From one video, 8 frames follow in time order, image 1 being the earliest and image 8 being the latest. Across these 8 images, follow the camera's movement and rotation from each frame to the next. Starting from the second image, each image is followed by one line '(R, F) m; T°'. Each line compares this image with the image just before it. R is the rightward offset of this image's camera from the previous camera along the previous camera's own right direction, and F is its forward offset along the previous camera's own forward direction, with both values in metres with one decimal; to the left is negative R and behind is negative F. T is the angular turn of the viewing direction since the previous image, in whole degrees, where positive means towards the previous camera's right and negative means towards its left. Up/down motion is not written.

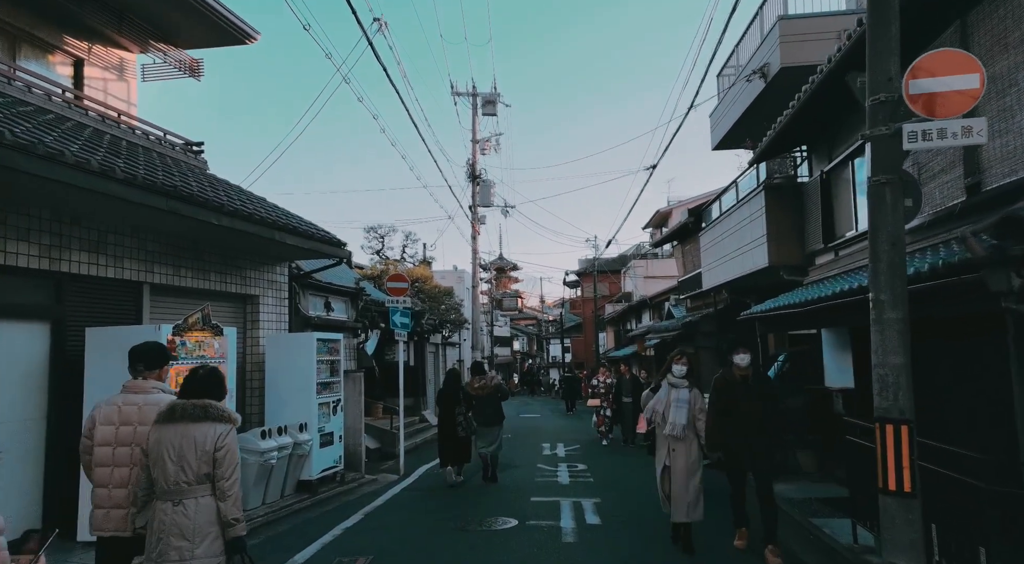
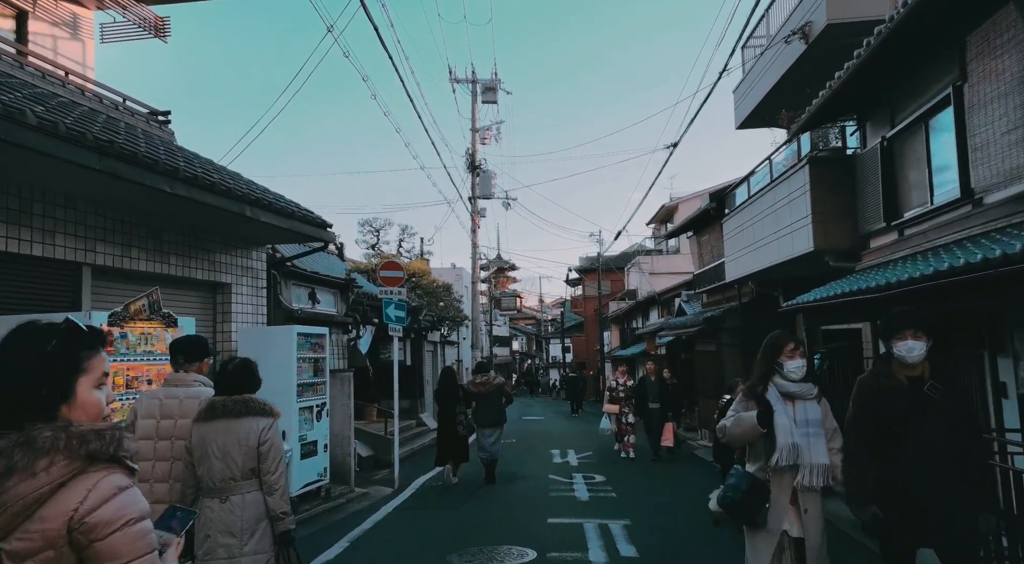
(-0.2, +1.3) m; 0°
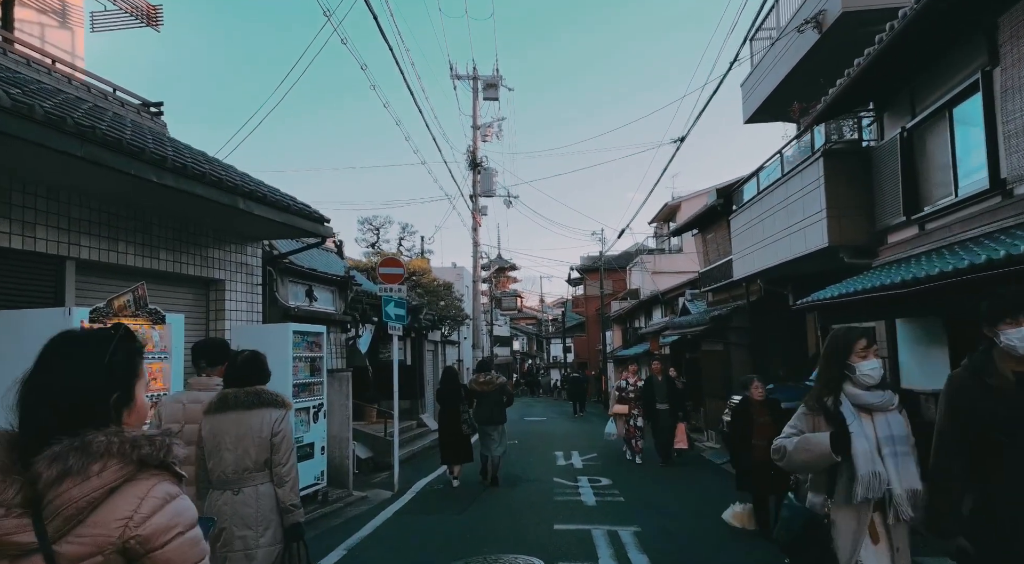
(0.0, +0.3) m; 0°
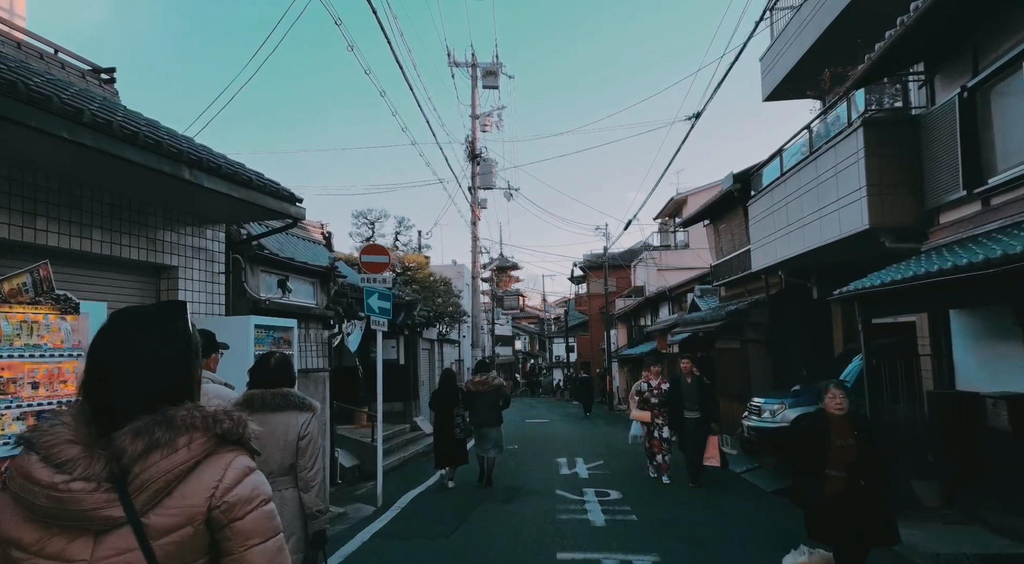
(+0.1, +1.1) m; 0°
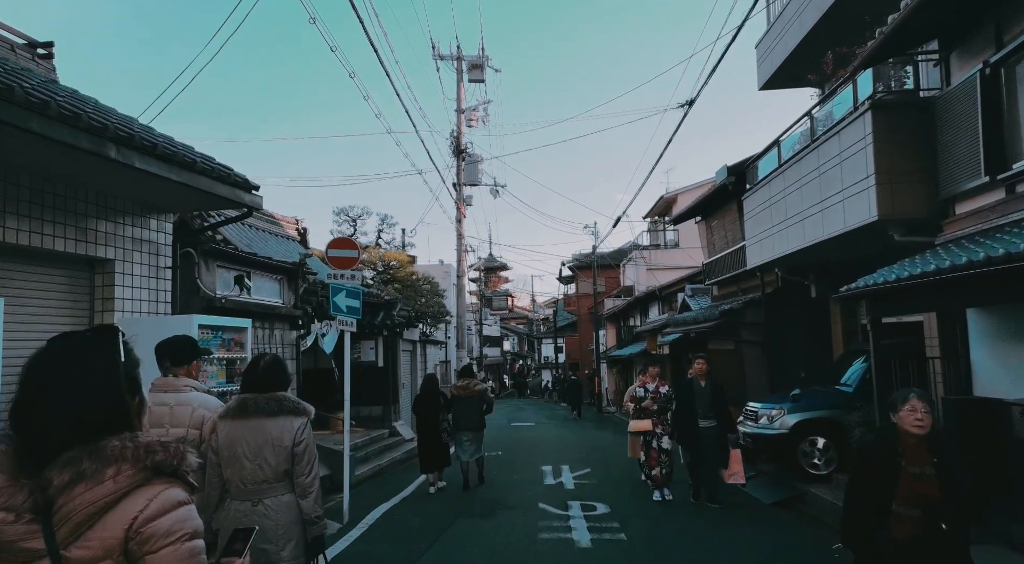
(+0.1, +0.7) m; +1°
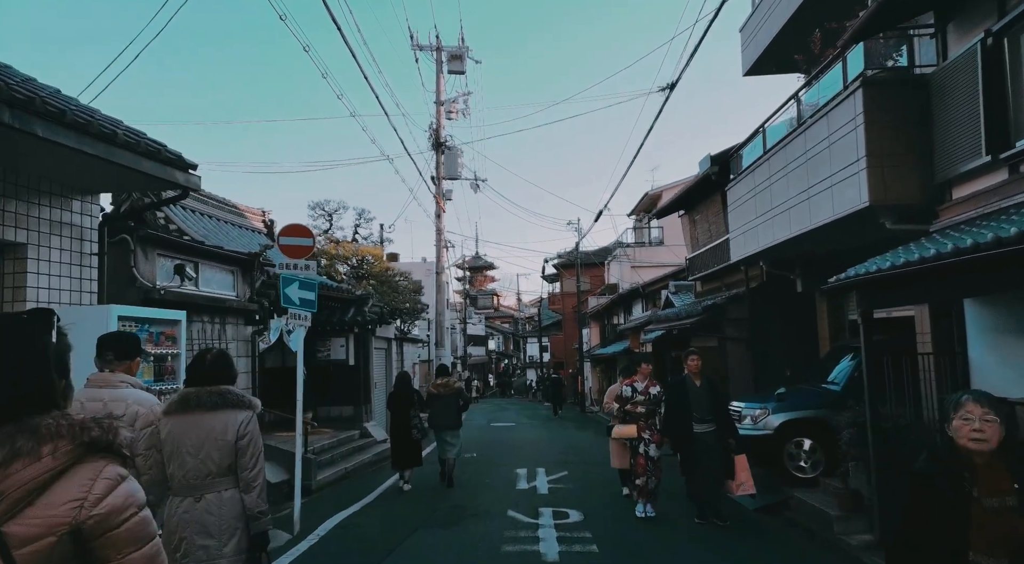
(+0.2, +0.6) m; +1°
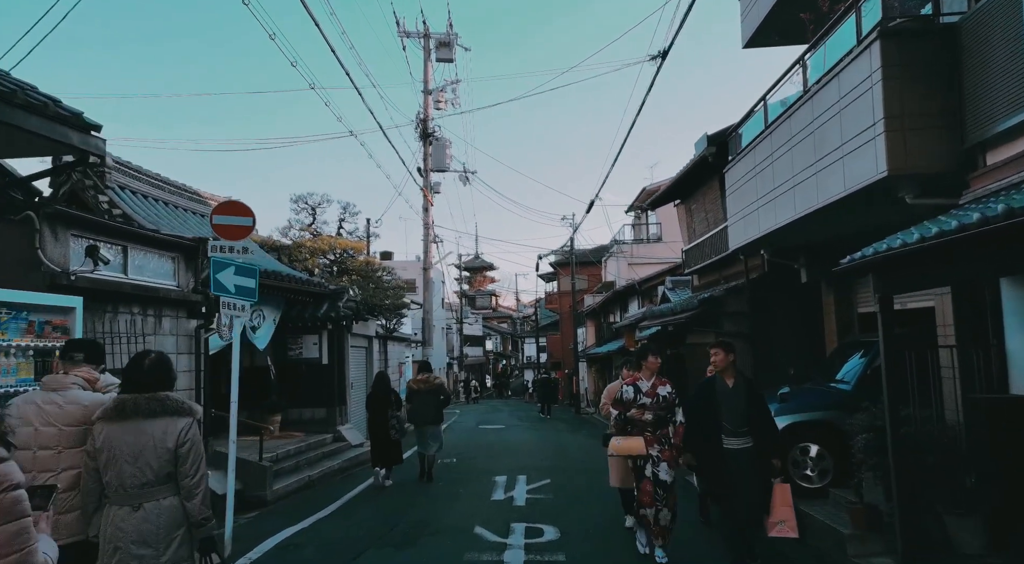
(+0.3, +0.9) m; 0°
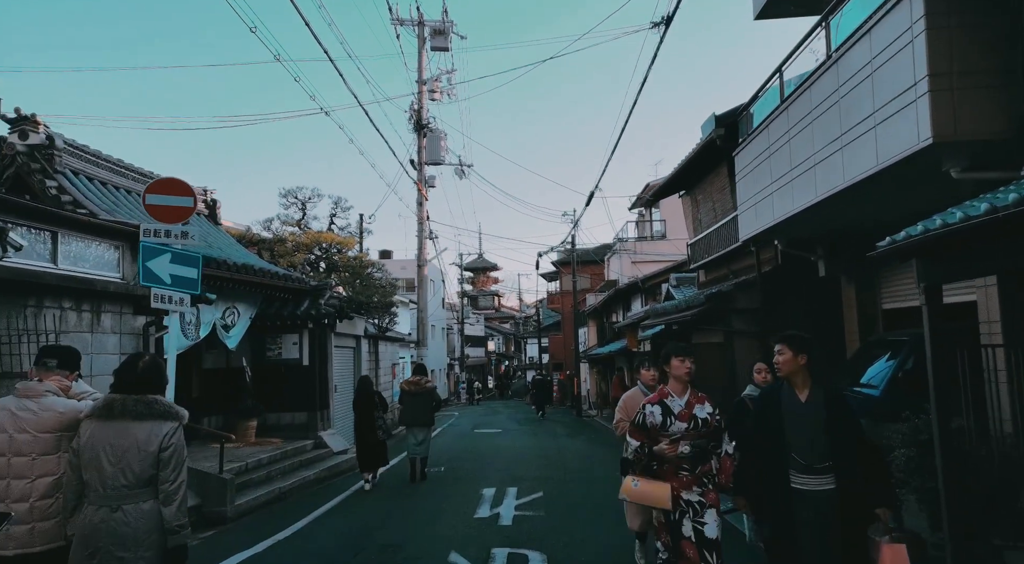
(+0.2, +0.9) m; 0°
